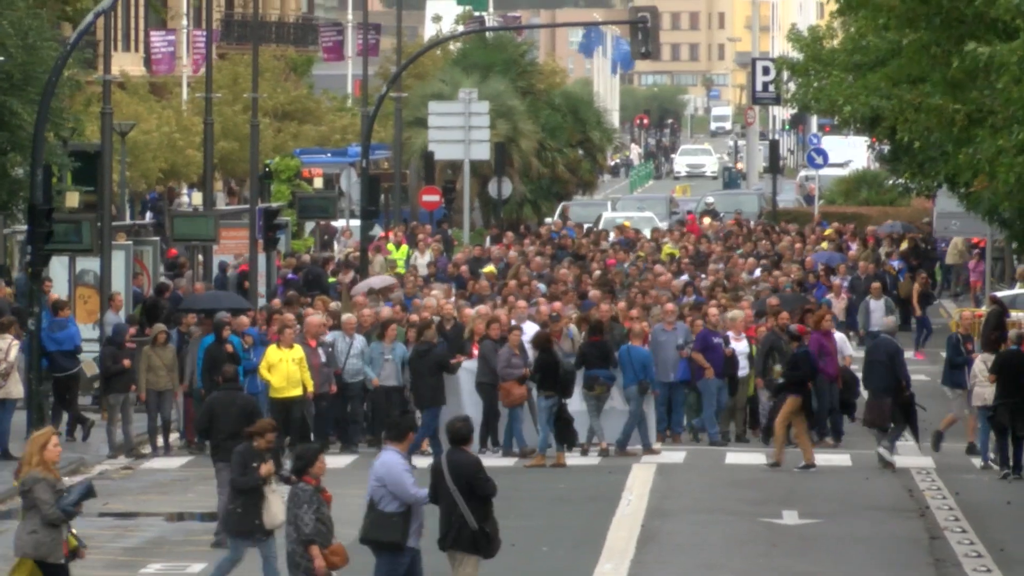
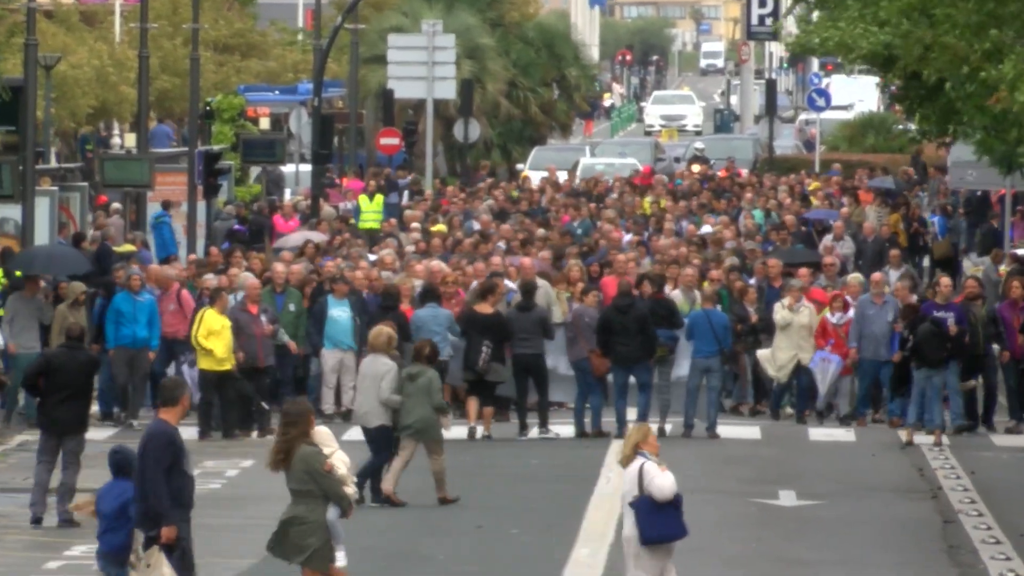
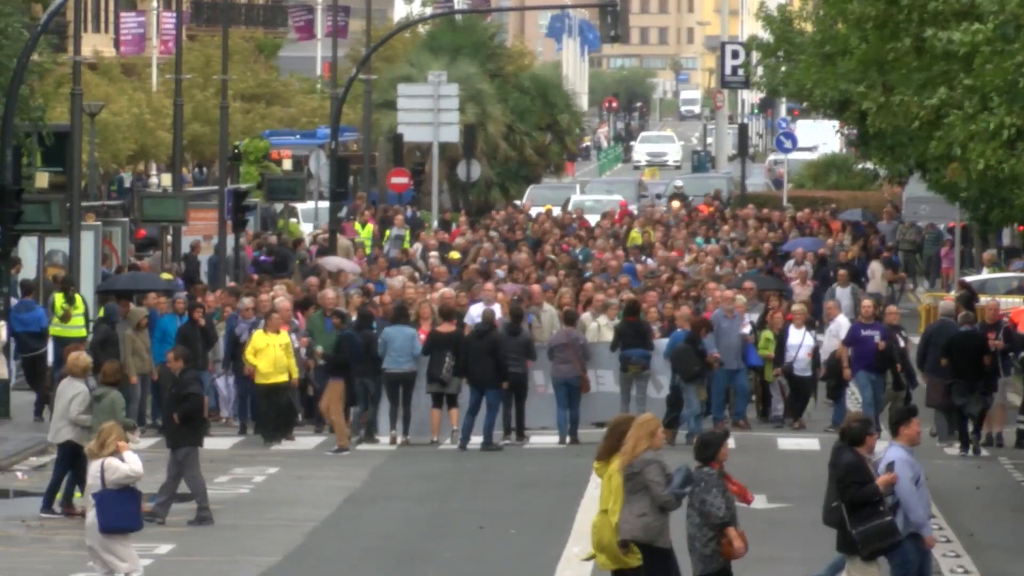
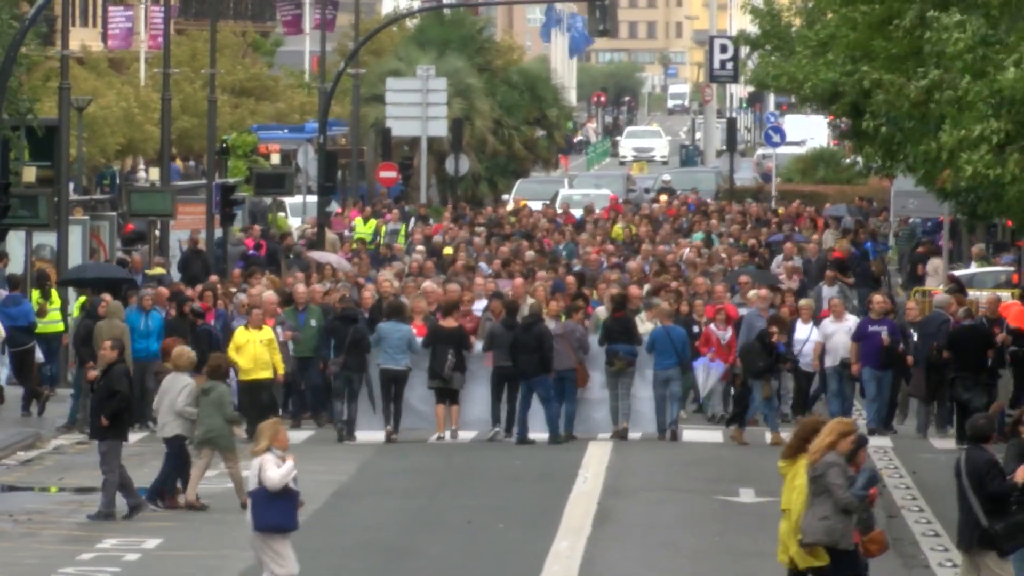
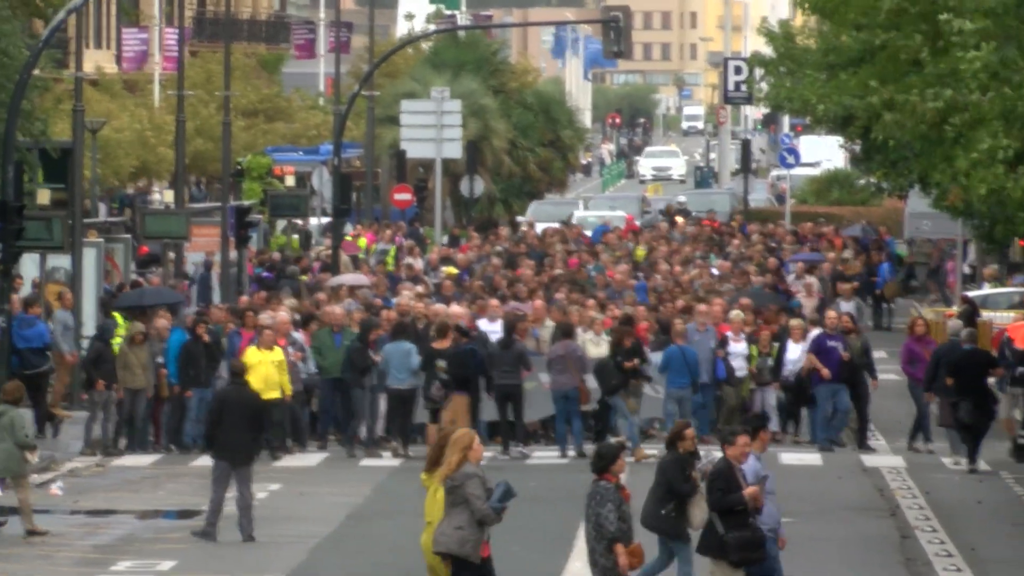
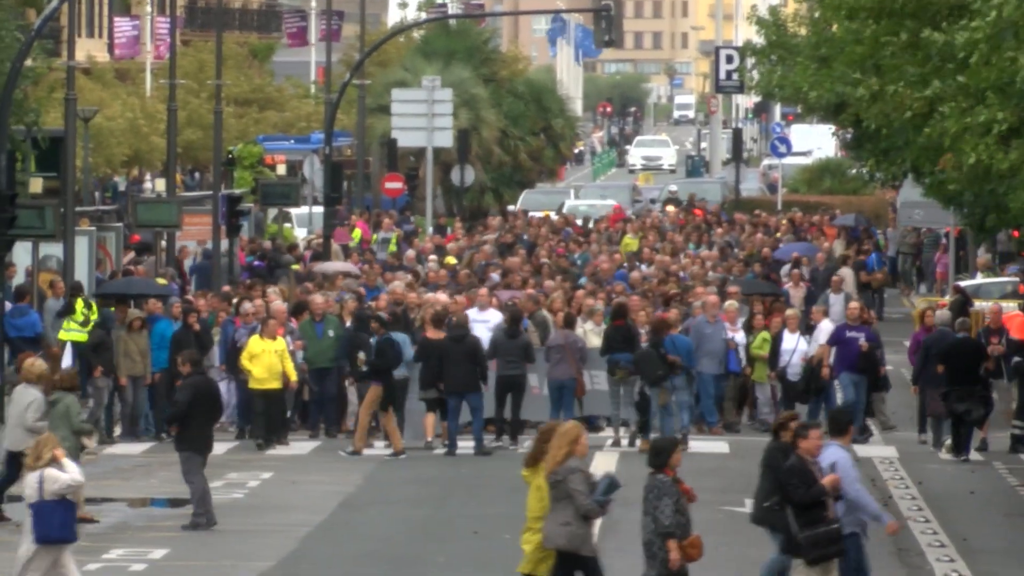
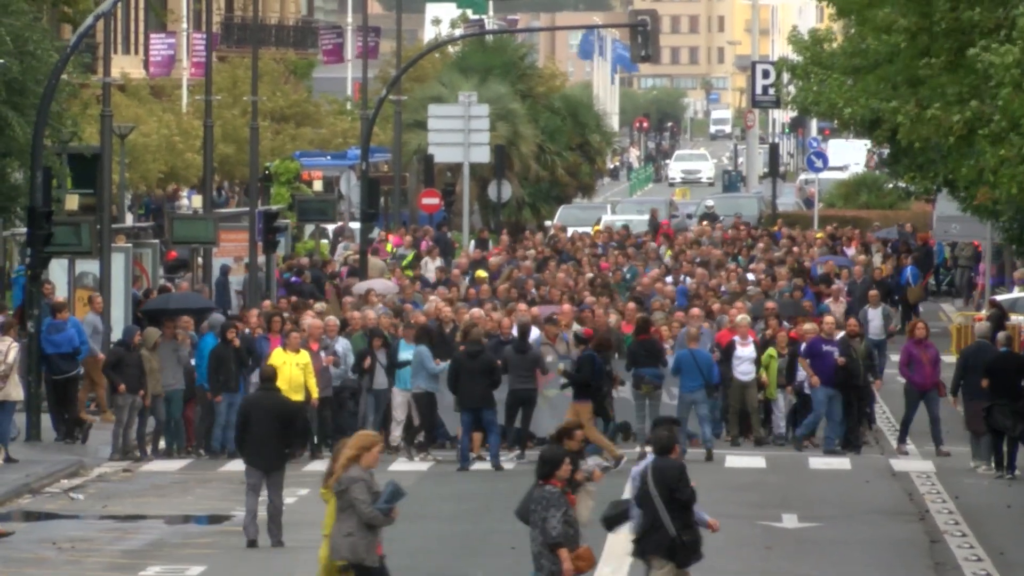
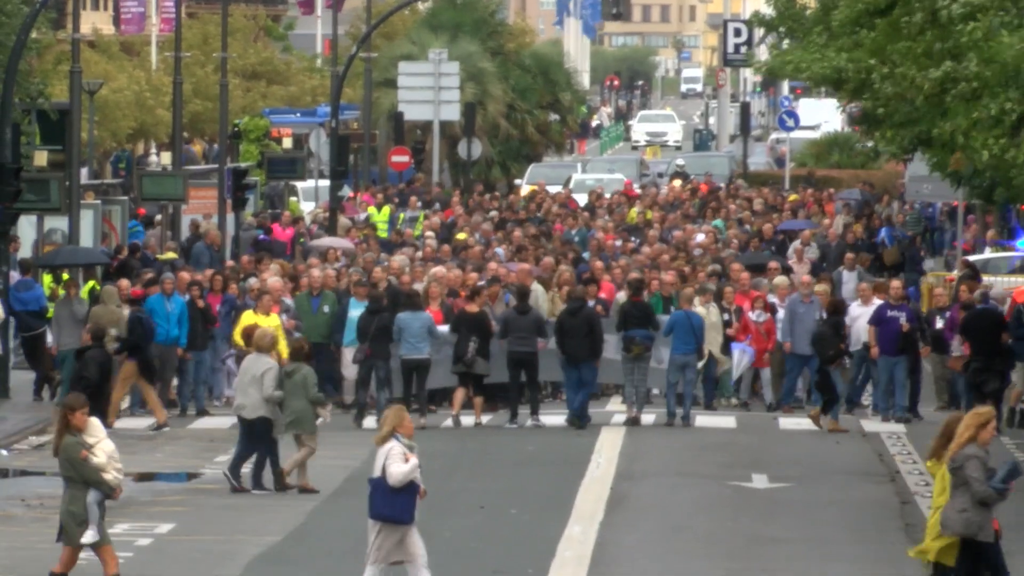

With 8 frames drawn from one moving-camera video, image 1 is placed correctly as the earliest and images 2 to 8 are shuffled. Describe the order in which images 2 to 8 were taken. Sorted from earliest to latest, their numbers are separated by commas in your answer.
7, 5, 6, 3, 4, 8, 2
